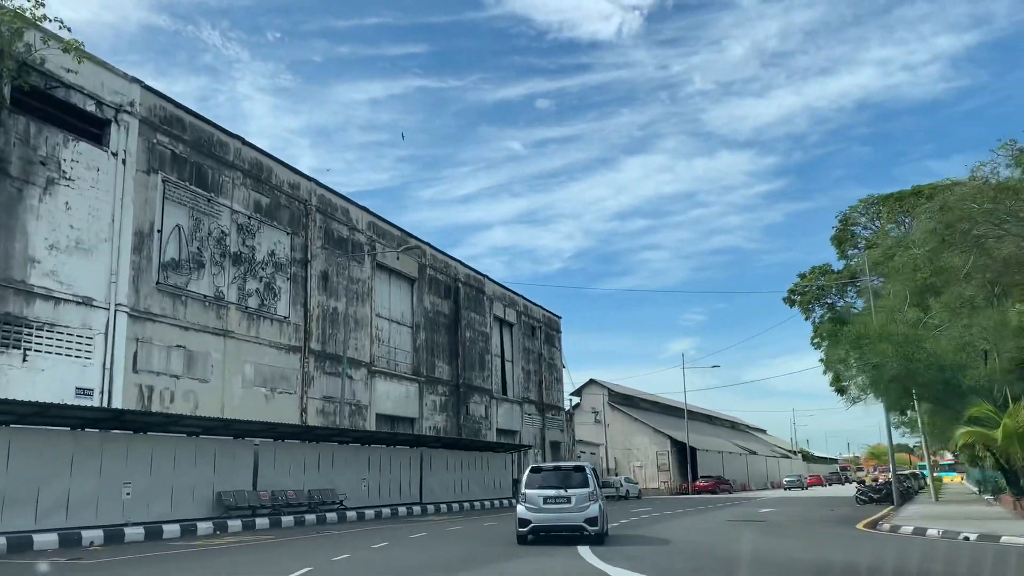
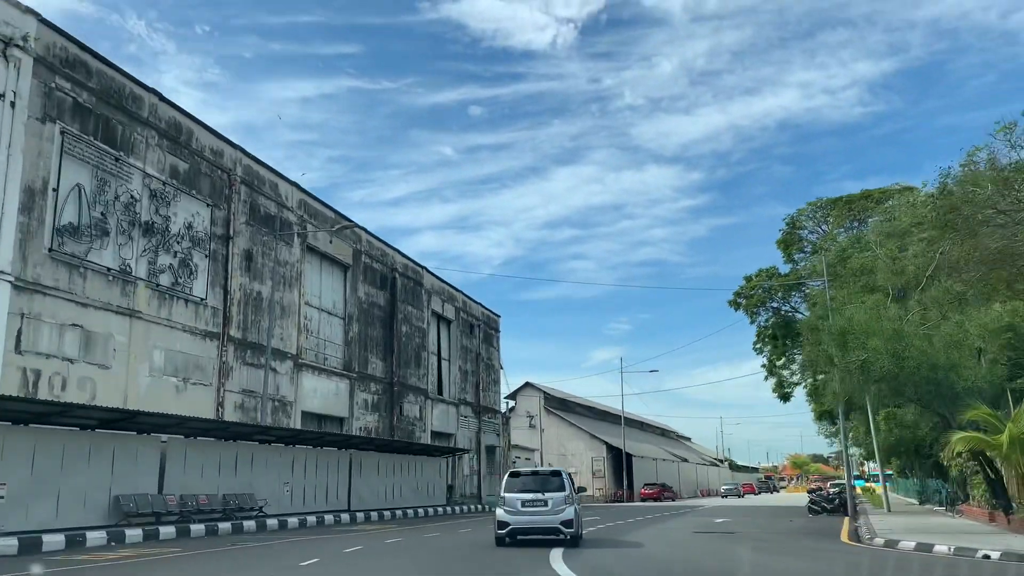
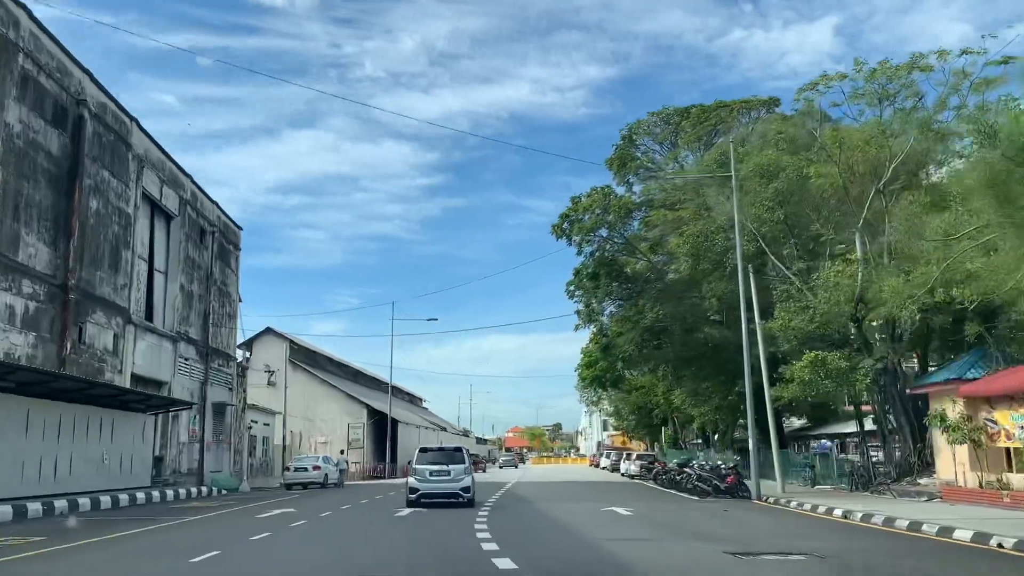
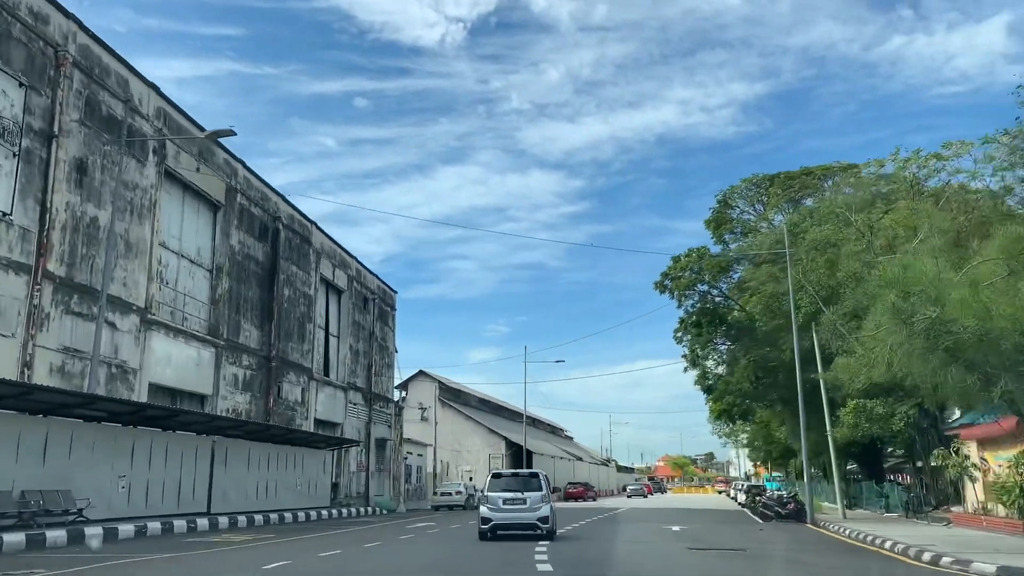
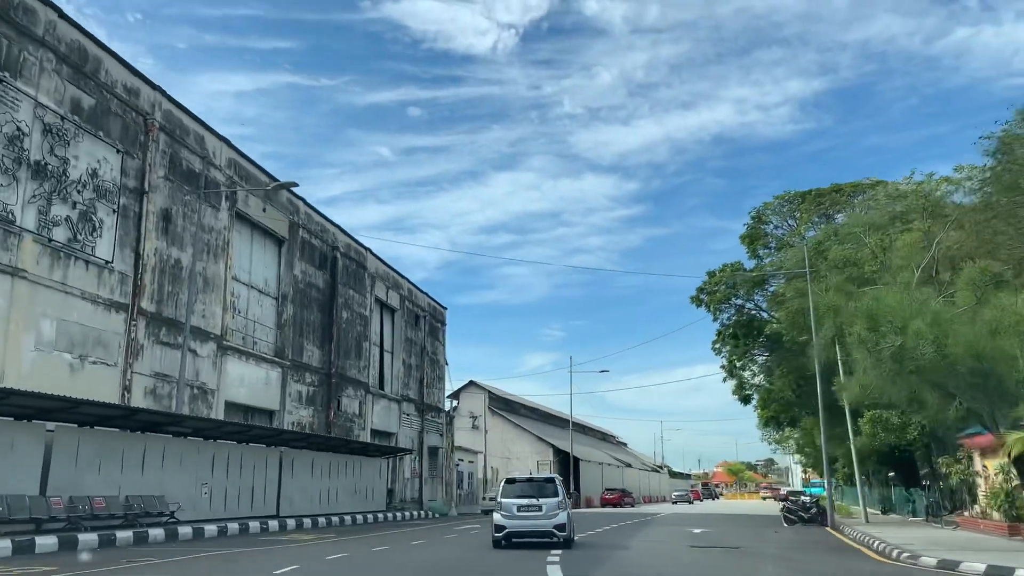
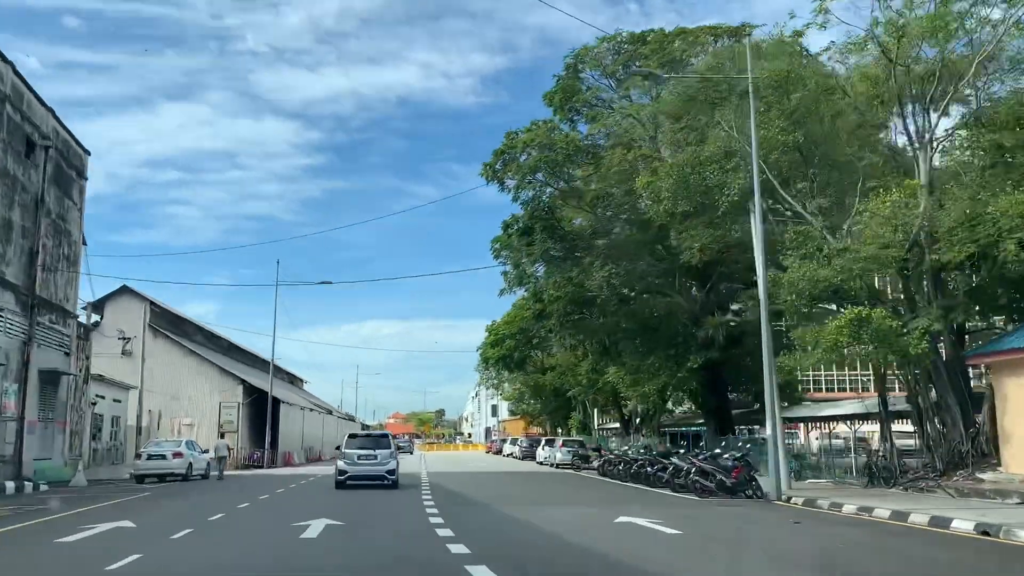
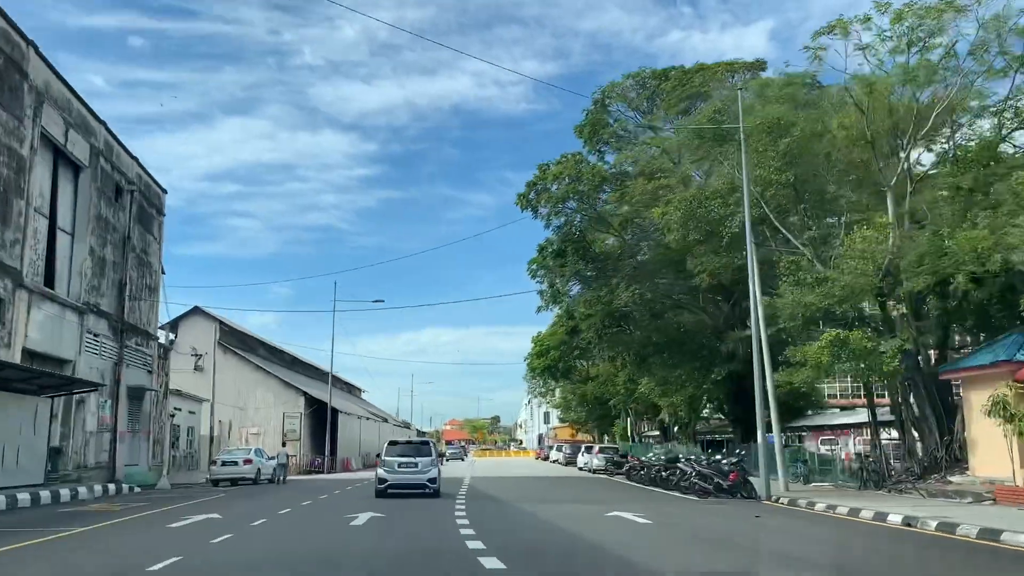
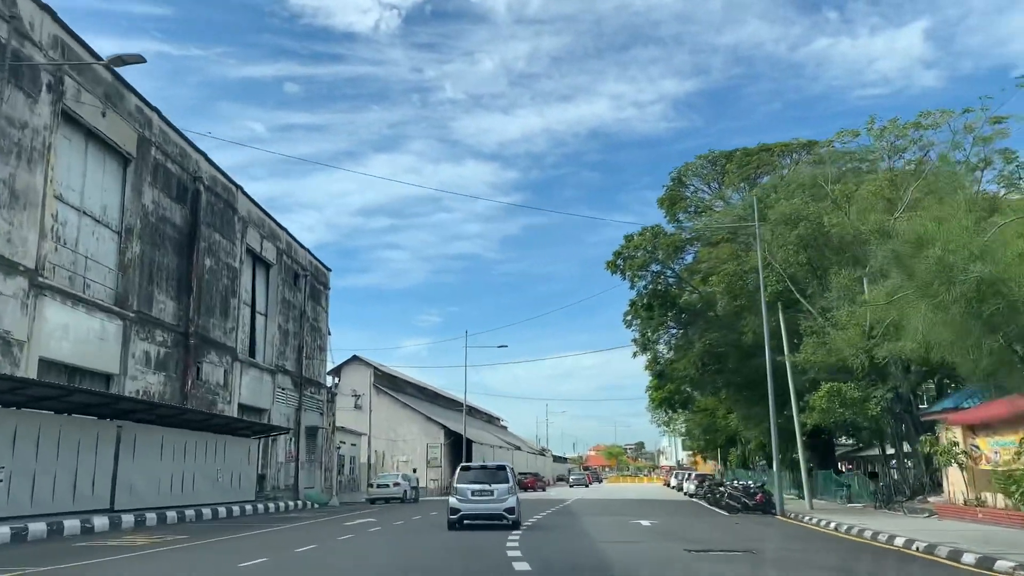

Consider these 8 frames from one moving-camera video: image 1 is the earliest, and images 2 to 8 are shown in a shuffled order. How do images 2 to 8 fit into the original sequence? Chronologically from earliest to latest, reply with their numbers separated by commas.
2, 5, 4, 8, 3, 7, 6
